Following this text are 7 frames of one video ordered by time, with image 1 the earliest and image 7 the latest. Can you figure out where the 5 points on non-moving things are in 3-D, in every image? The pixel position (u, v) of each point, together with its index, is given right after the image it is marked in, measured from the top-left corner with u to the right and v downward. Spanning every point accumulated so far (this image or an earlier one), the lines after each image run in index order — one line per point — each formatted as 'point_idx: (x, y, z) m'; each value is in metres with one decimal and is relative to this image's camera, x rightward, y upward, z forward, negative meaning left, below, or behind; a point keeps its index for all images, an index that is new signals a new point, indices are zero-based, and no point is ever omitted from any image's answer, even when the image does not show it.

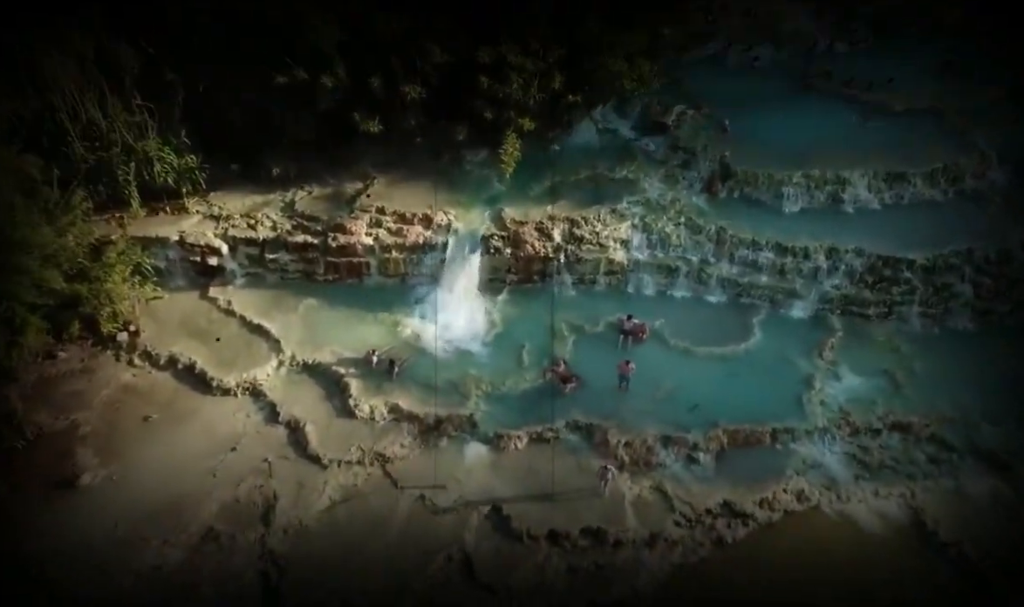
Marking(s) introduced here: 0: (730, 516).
0: (+1.9, -1.9, +7.1) m
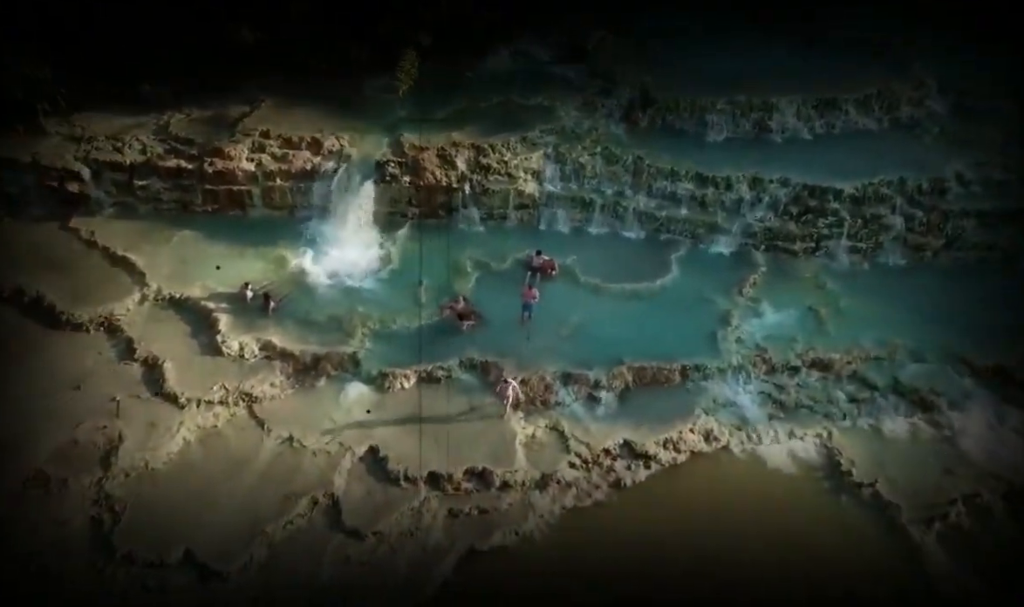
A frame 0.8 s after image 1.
0: (+1.0, -1.3, +6.5) m
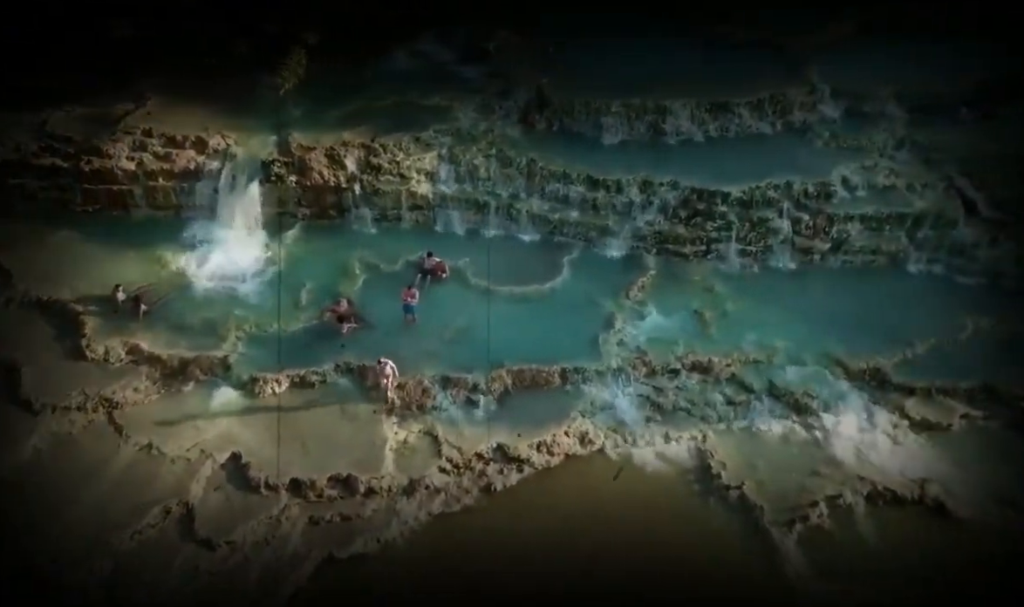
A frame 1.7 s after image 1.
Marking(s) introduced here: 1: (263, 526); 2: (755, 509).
0: (-0.1, -1.3, +6.5) m
1: (-1.8, -1.6, +5.7) m
2: (+1.9, -1.6, +6.2) m
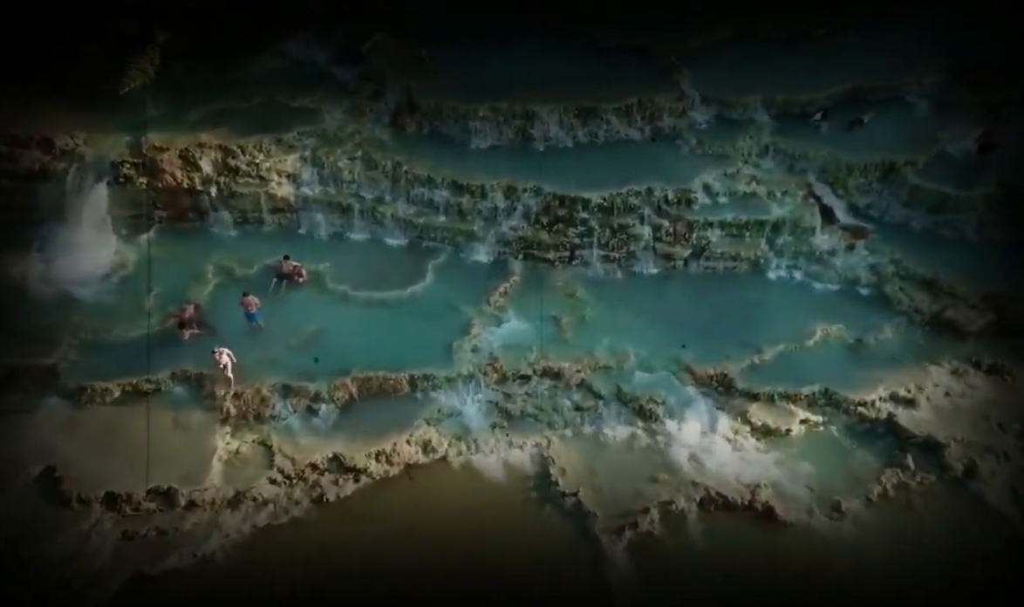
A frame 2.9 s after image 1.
0: (-1.4, -1.3, +6.4) m
1: (-3.1, -1.7, +5.5) m
2: (+0.6, -1.7, +6.2) m
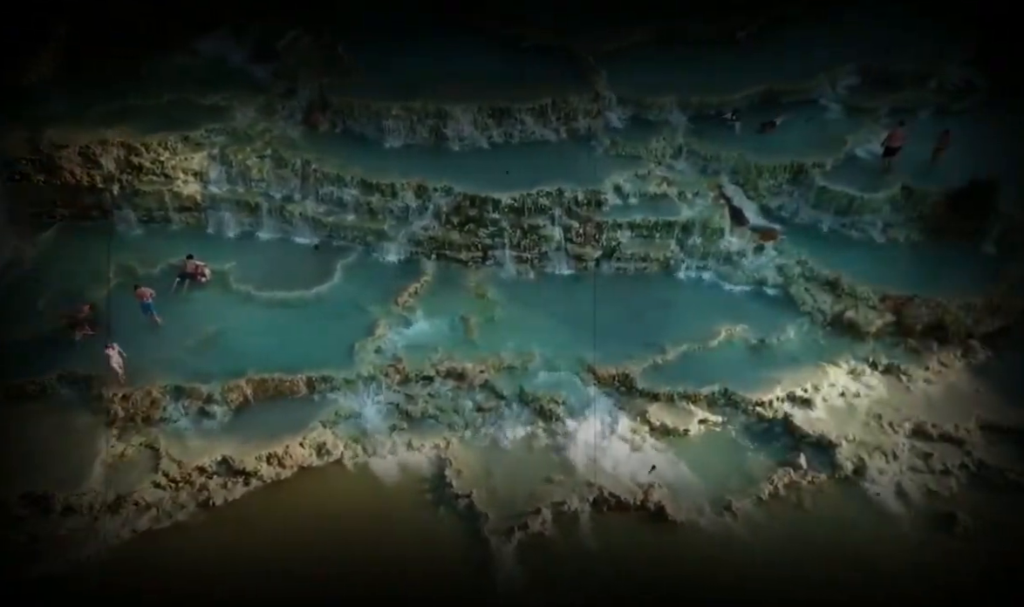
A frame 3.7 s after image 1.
0: (-2.2, -1.4, +6.3) m
1: (-3.9, -1.7, +5.4) m
2: (-0.2, -1.7, +6.2) m
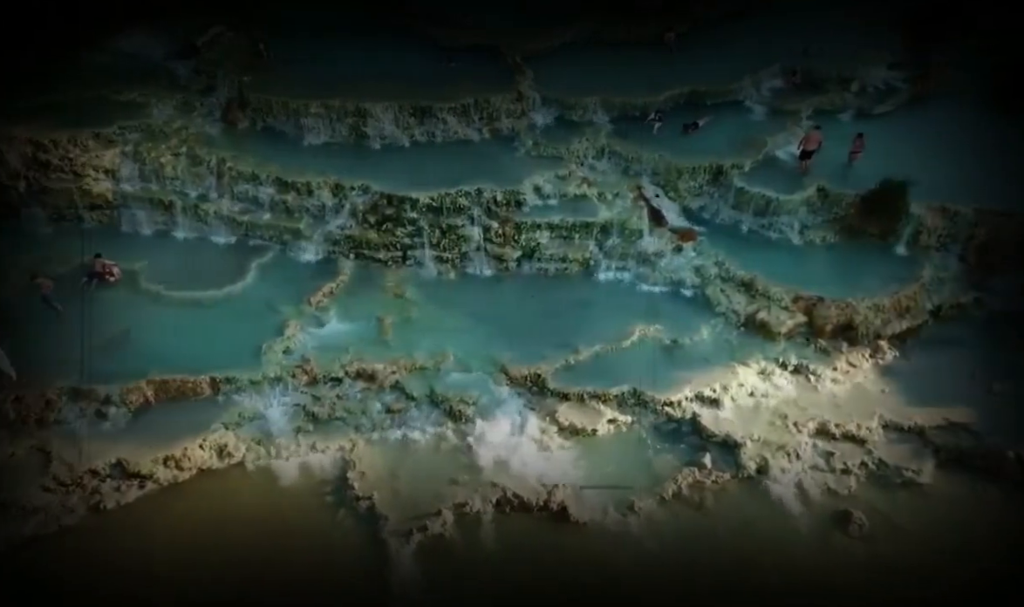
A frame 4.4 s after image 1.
0: (-3.0, -1.4, +6.1) m
1: (-4.6, -1.7, +5.2) m
2: (-1.0, -1.7, +6.2) m
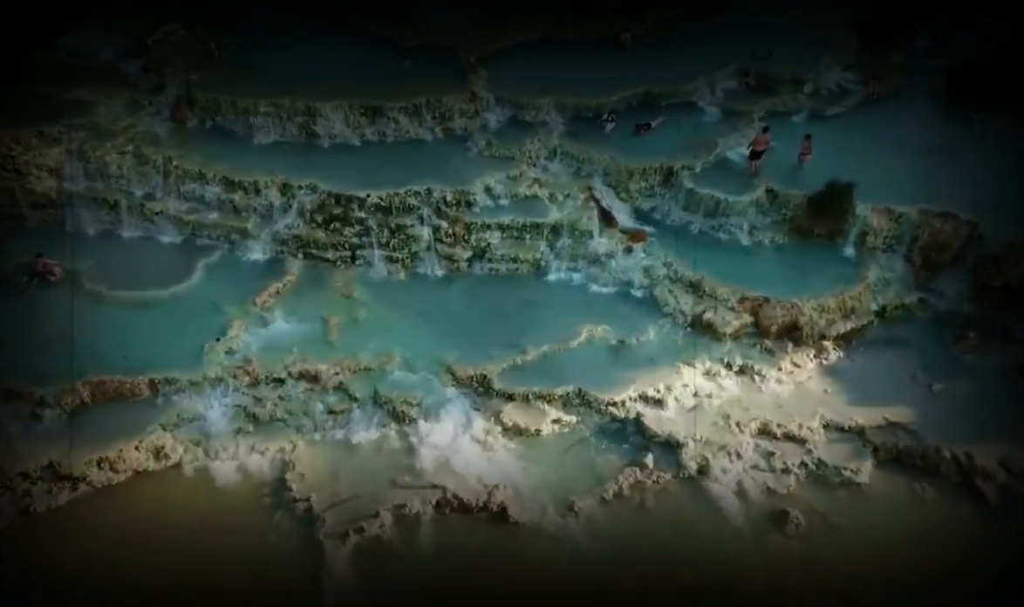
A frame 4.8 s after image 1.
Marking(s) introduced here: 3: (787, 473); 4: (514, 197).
0: (-3.5, -1.4, +6.1) m
1: (-5.1, -1.7, +5.1) m
2: (-1.5, -1.7, +6.1) m
3: (+2.3, -1.4, +6.6) m
4: (0.0, +1.1, +8.4) m
